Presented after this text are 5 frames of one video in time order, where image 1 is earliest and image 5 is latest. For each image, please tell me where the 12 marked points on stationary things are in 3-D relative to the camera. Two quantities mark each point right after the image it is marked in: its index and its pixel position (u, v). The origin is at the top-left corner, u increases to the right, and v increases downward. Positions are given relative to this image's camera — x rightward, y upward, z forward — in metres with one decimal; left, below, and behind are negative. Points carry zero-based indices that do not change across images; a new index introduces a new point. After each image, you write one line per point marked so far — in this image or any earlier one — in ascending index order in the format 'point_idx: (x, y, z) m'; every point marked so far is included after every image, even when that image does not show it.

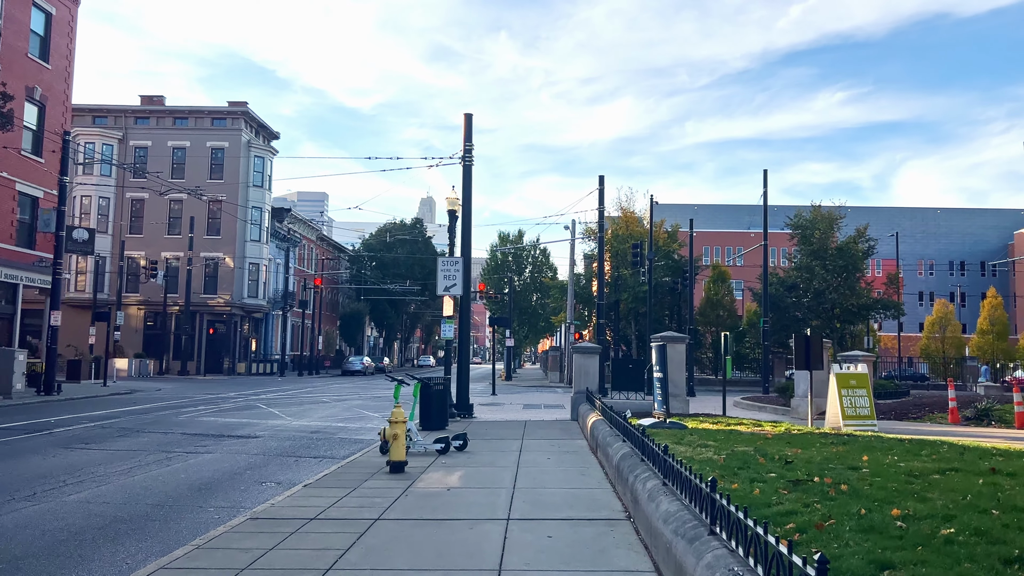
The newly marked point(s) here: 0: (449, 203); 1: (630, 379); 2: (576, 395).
0: (-1.5, +2.1, +19.6) m
1: (+2.8, -2.2, +19.4) m
2: (+1.5, -2.5, +19.0) m
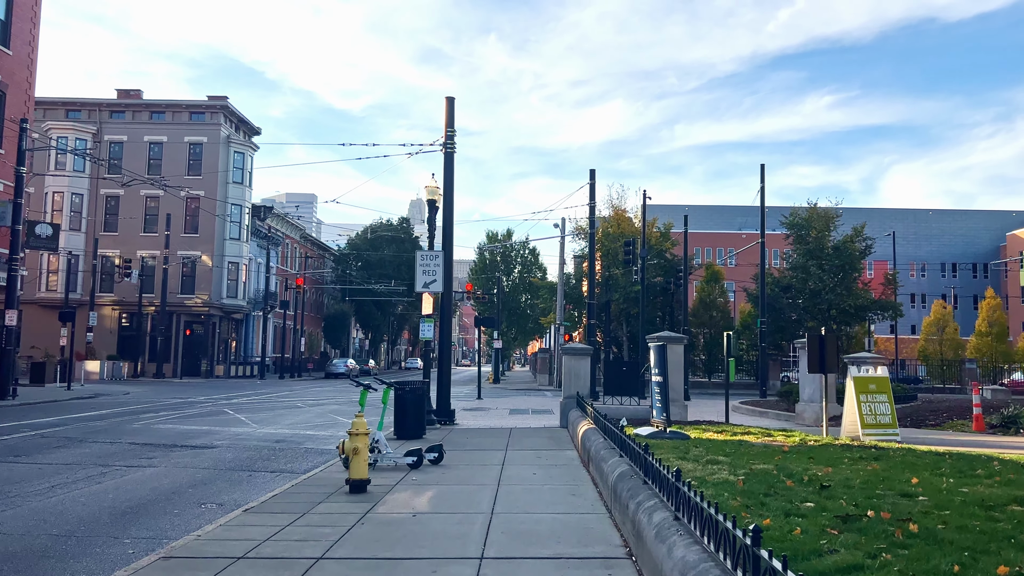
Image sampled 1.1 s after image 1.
0: (-1.9, +2.2, +18.2) m
1: (+2.4, -2.1, +18.0) m
2: (+1.2, -2.4, +17.5) m
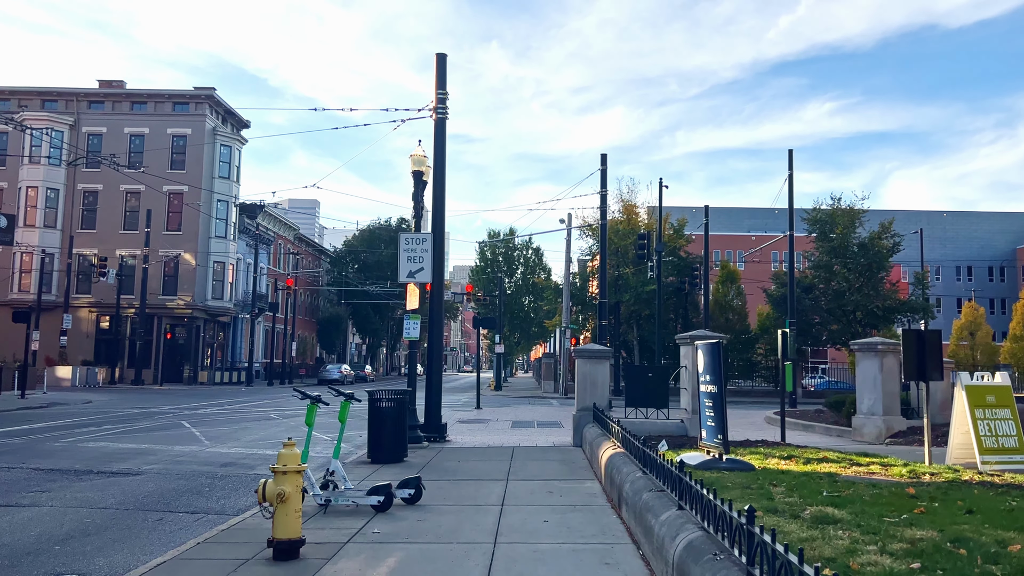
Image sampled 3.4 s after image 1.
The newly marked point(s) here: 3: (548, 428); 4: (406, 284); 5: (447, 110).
0: (-1.8, +2.4, +15.1) m
1: (+2.5, -1.9, +14.9) m
2: (+1.2, -2.2, +14.5) m
3: (+0.8, -3.2, +18.5) m
4: (-2.0, +0.1, +15.4) m
5: (-1.3, +3.6, +16.3) m
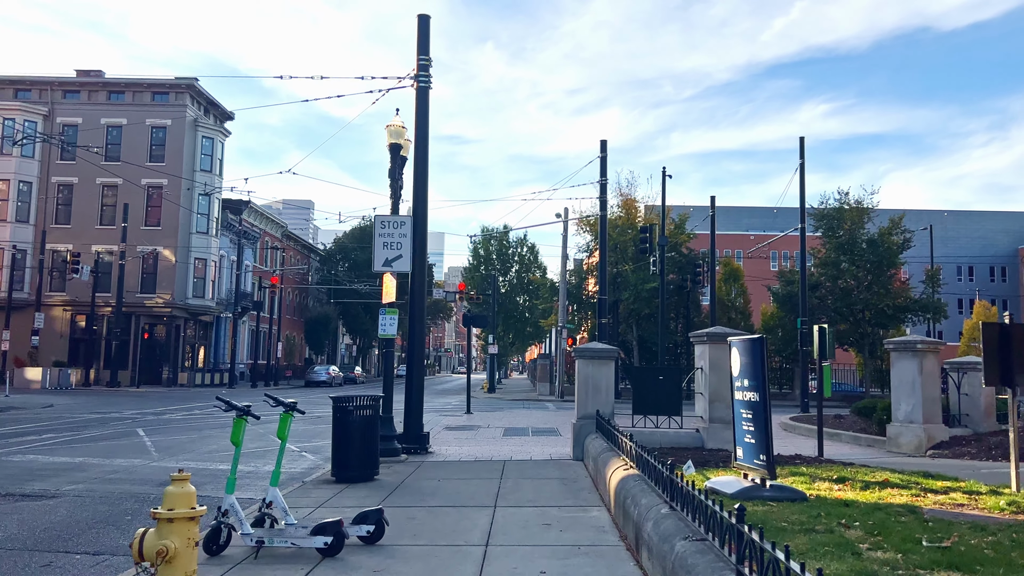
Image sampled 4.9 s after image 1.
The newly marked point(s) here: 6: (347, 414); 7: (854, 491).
0: (-2.0, +2.5, +13.2) m
1: (+2.4, -1.7, +13.0) m
2: (+1.1, -2.1, +12.6) m
3: (+0.7, -3.0, +16.6) m
4: (-2.2, +0.2, +13.5) m
5: (-1.5, +3.7, +14.4) m
6: (-2.1, -1.6, +10.6) m
7: (+3.1, -1.8, +7.5) m
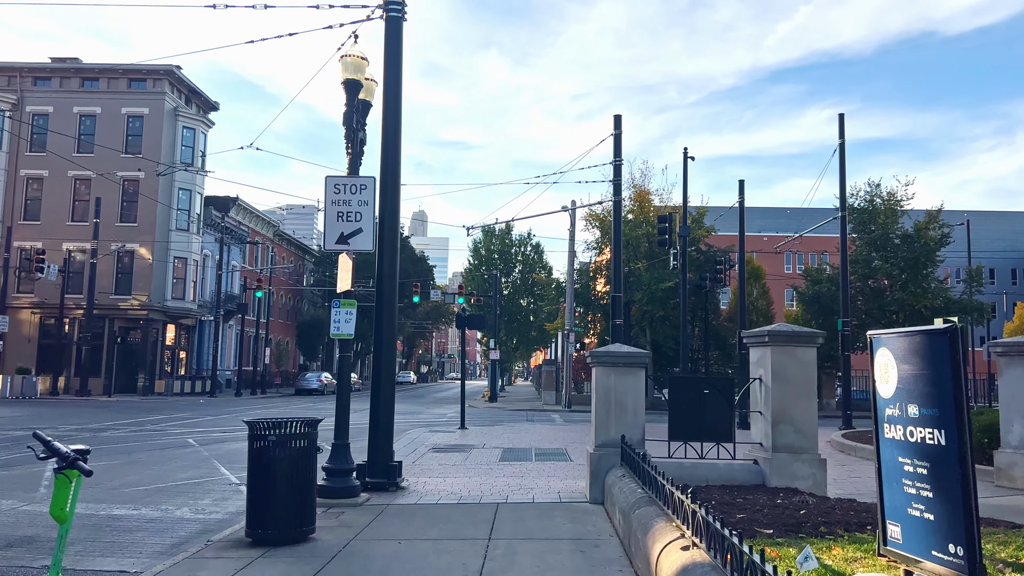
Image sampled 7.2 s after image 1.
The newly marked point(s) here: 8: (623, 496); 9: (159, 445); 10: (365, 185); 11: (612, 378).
0: (-2.0, +2.7, +10.1) m
1: (+2.3, -1.5, +9.8) m
2: (+1.0, -1.9, +9.4) m
3: (+0.6, -2.9, +13.4) m
4: (-2.2, +0.4, +10.3) m
5: (-1.5, +3.9, +11.2) m
6: (-2.2, -1.4, +7.4) m
7: (+3.0, -1.6, +4.3) m
8: (+1.0, -1.9, +7.6) m
9: (-7.2, -3.2, +16.7) m
10: (-1.8, +1.3, +10.2) m
11: (+1.2, -1.0, +9.5) m
